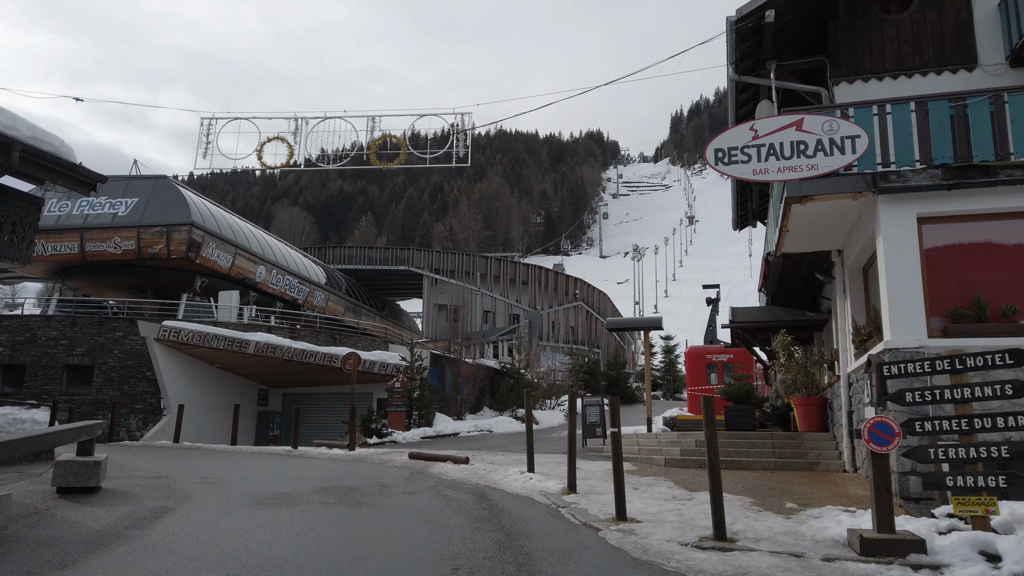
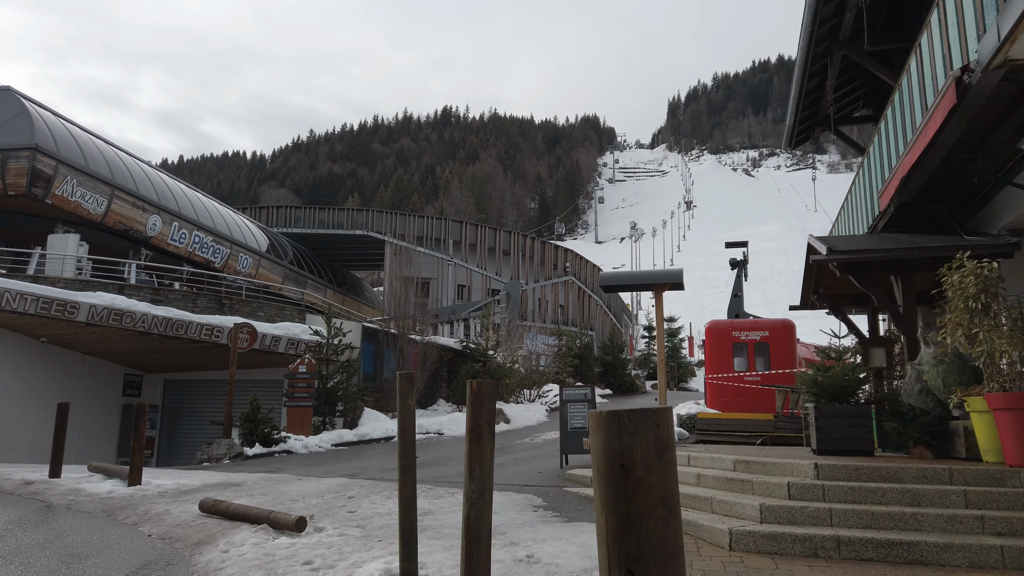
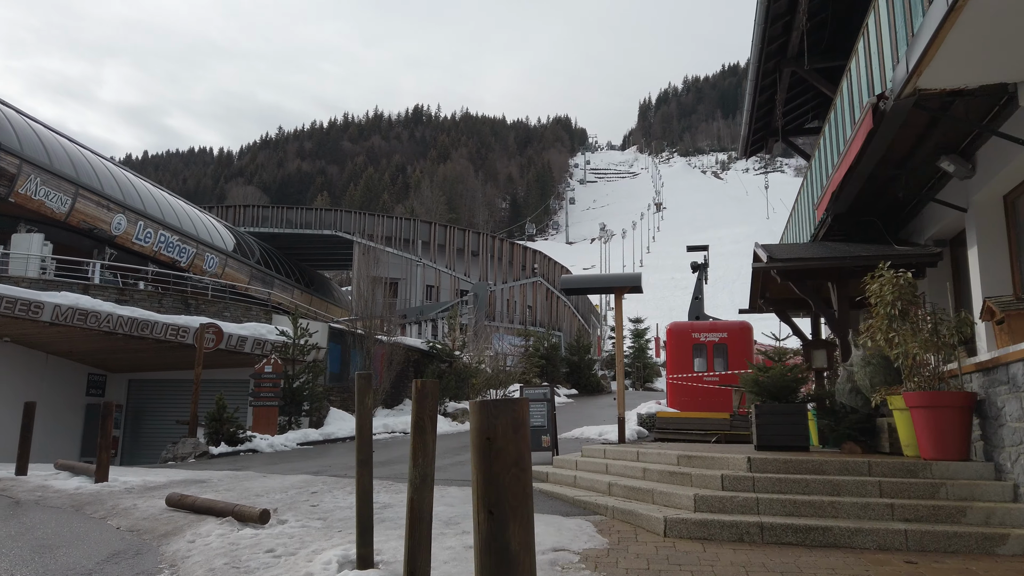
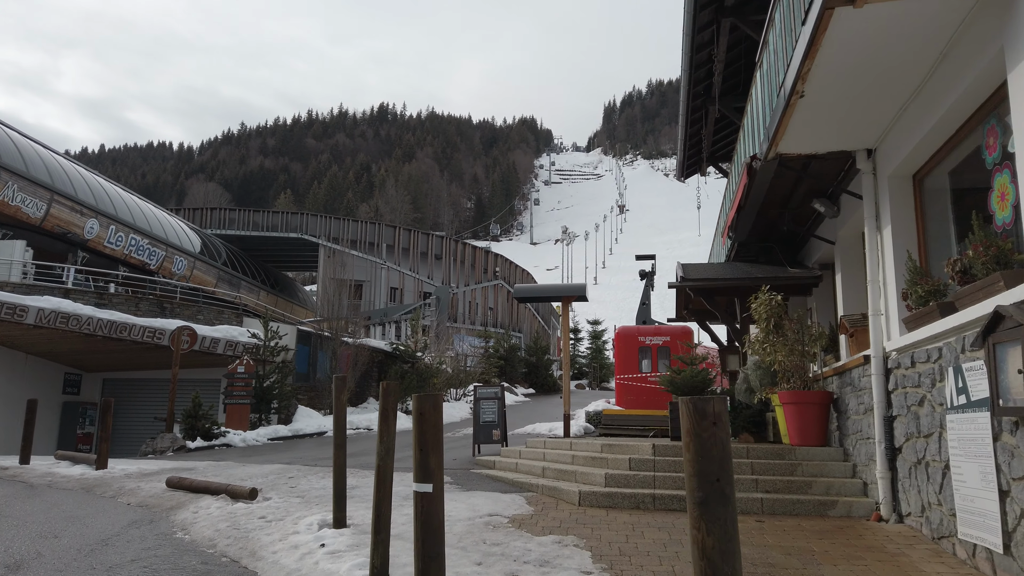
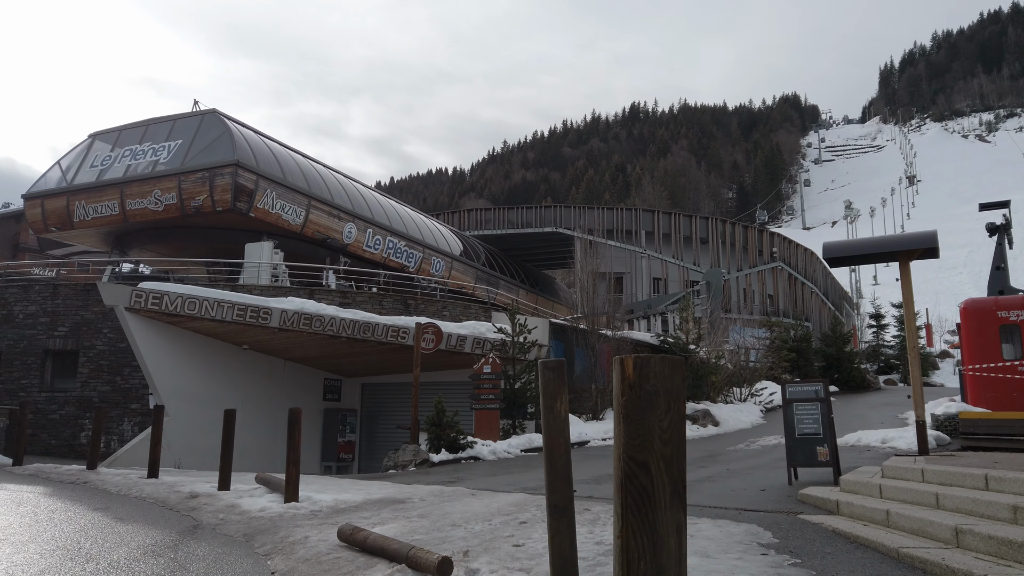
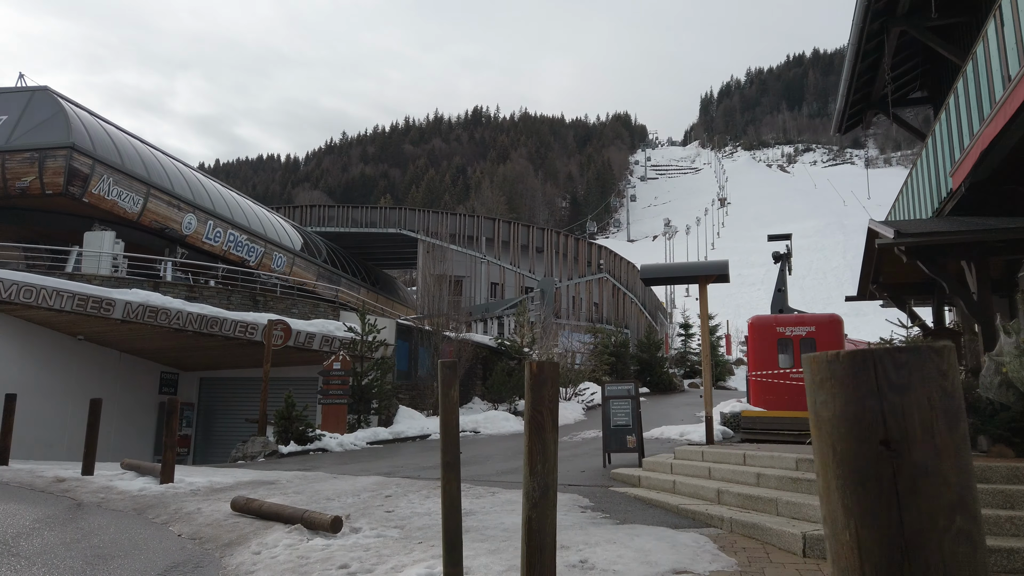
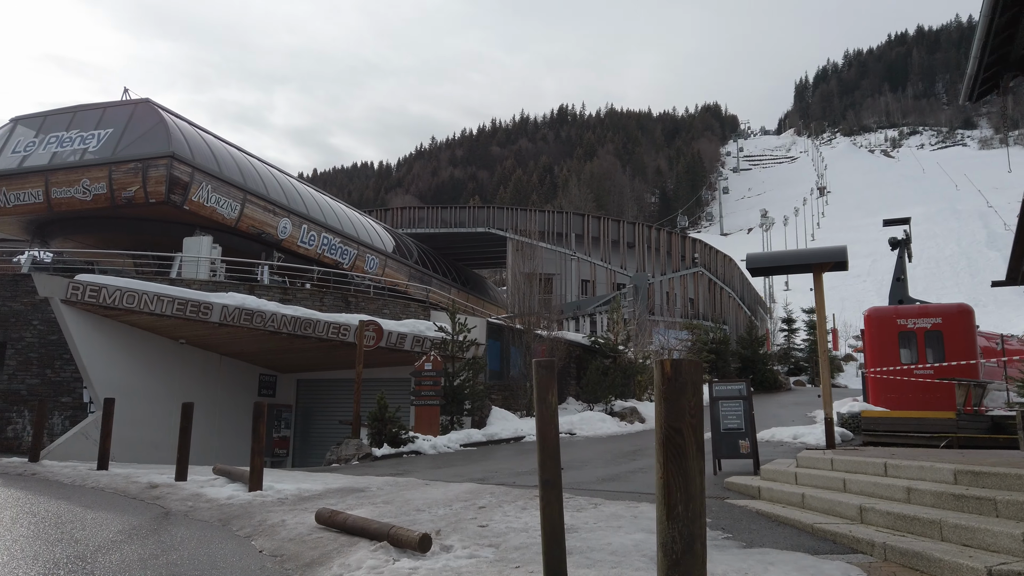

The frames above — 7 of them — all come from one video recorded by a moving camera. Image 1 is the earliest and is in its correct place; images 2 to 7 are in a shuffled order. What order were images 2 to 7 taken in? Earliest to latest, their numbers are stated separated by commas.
4, 3, 2, 6, 7, 5
